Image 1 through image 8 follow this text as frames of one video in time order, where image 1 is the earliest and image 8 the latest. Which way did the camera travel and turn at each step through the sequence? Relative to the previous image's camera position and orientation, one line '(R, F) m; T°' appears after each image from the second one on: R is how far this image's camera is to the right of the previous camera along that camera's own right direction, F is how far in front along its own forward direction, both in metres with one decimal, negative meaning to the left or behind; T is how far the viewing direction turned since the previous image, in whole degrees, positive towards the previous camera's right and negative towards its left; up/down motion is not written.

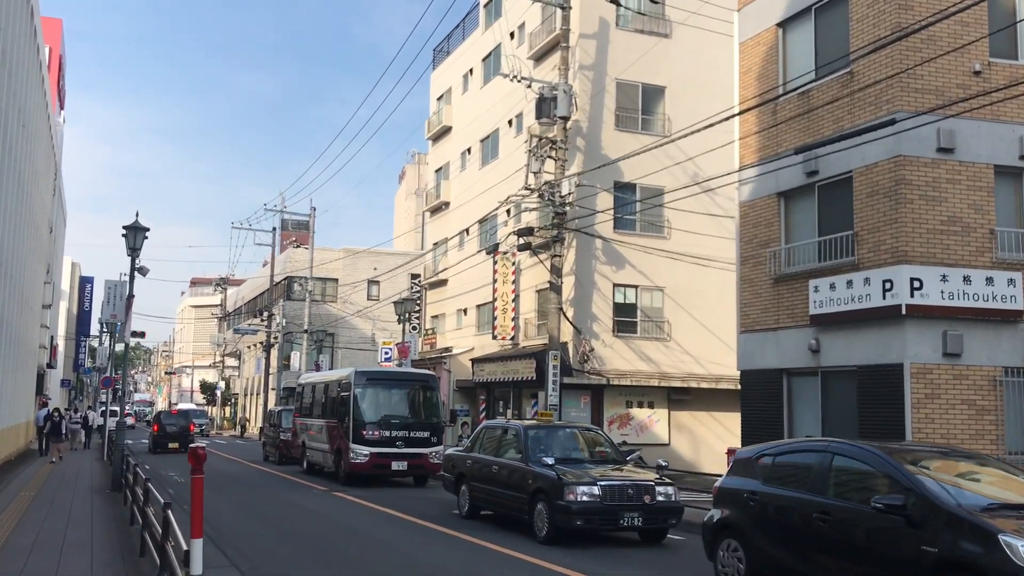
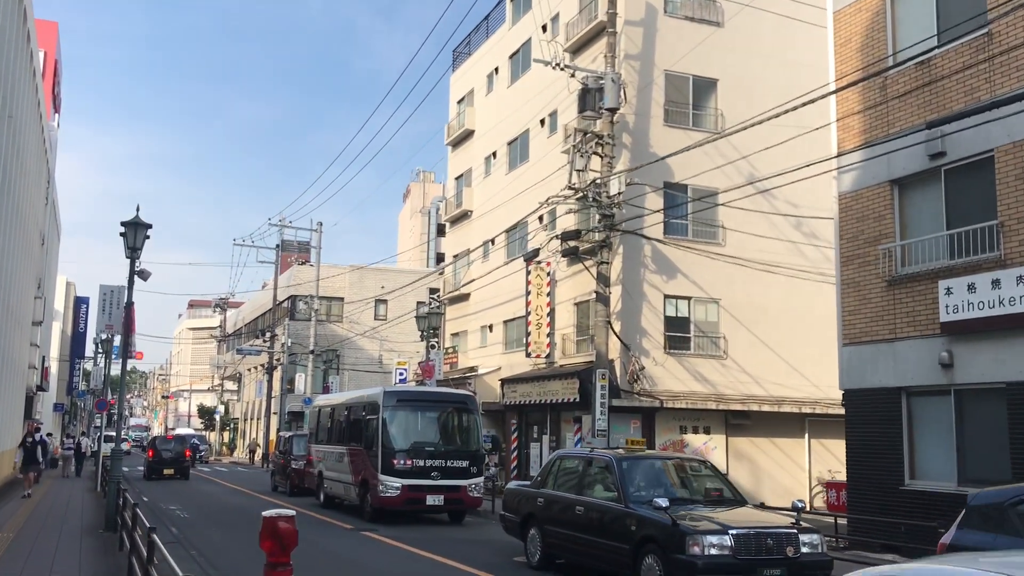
(-1.1, +2.8) m; 0°
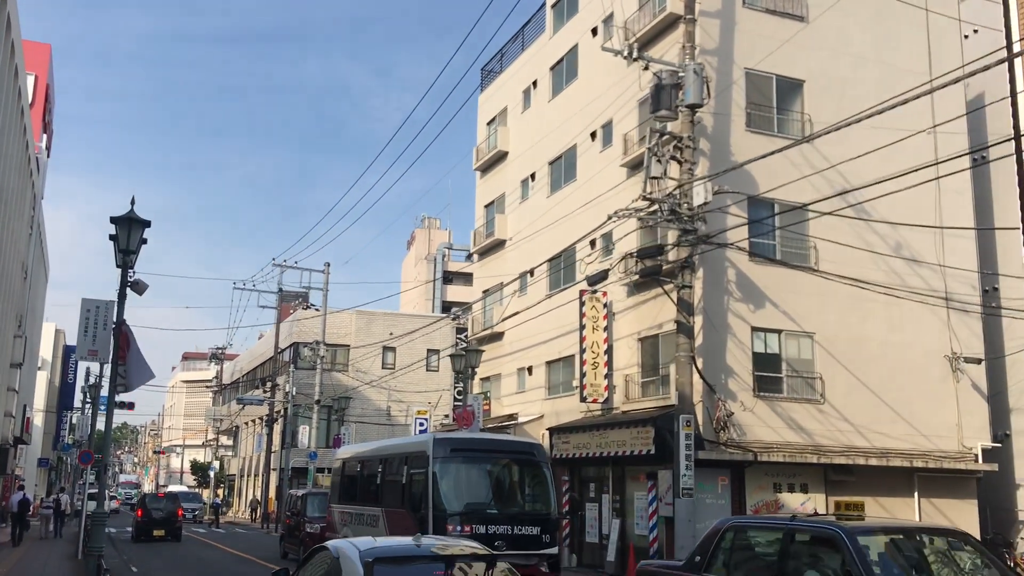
(-1.4, +4.0) m; 0°
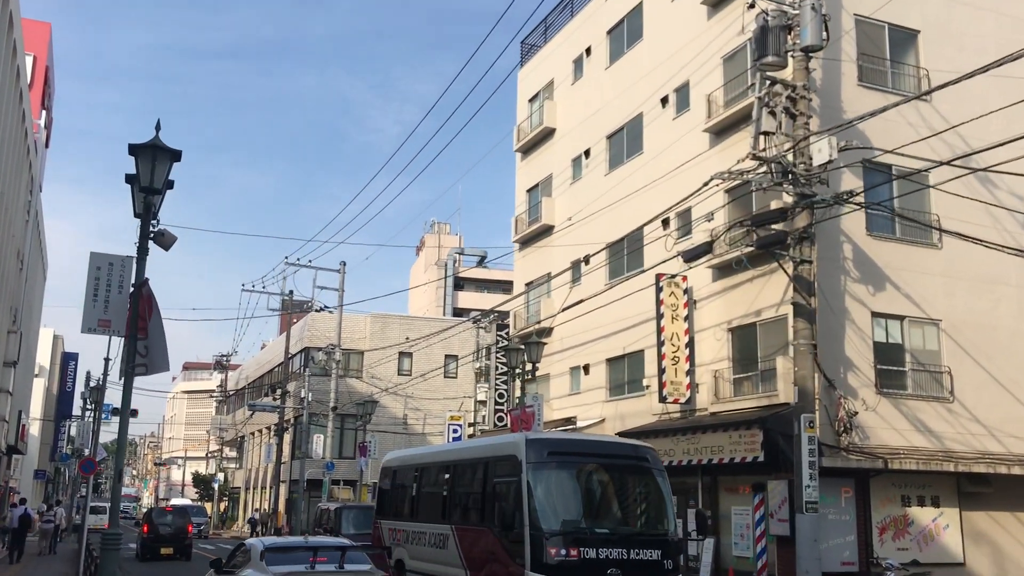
(-1.5, +3.3) m; 0°
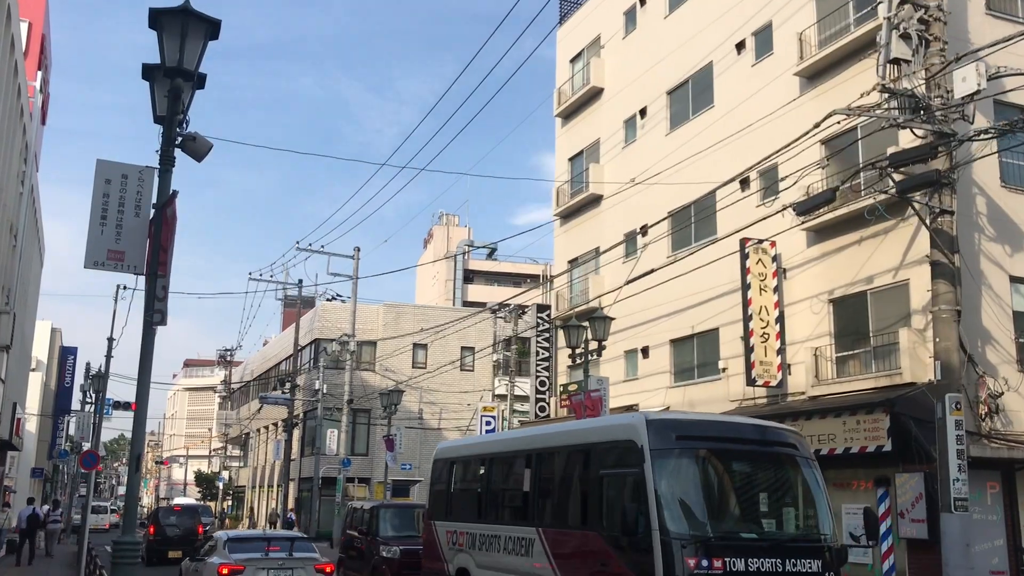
(-1.2, +2.8) m; 0°
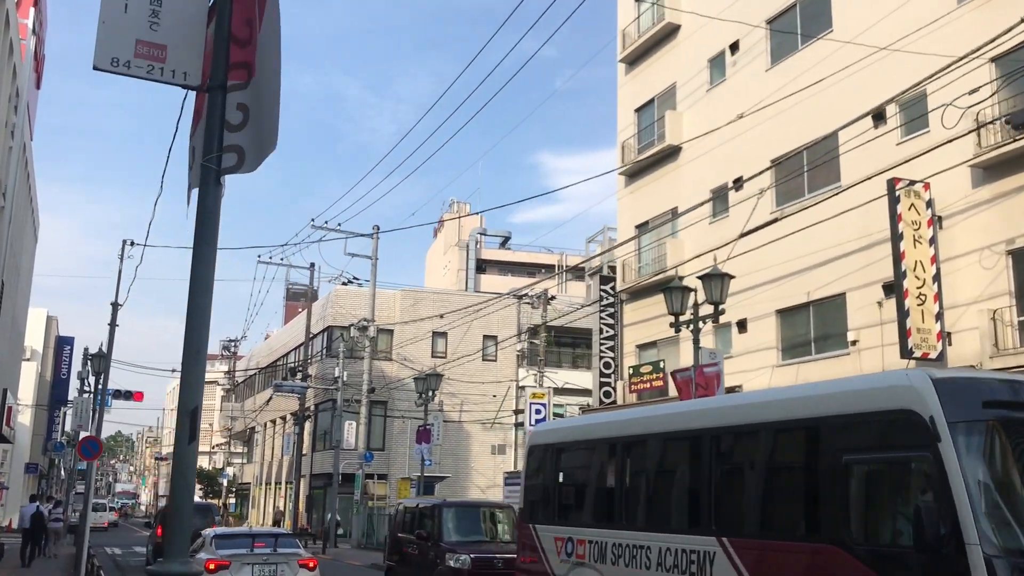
(-1.5, +3.5) m; 0°
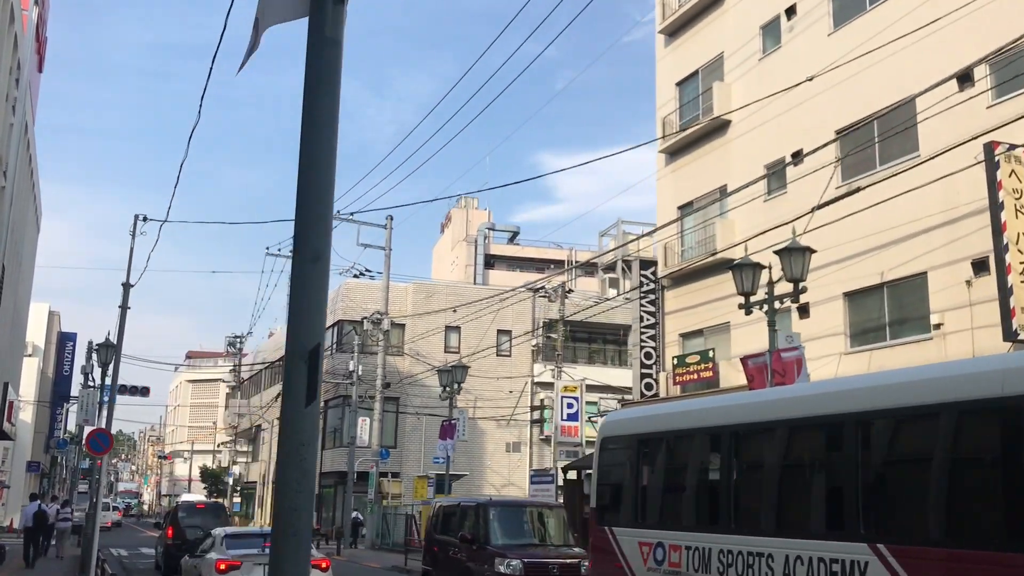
(-0.8, +1.5) m; 0°
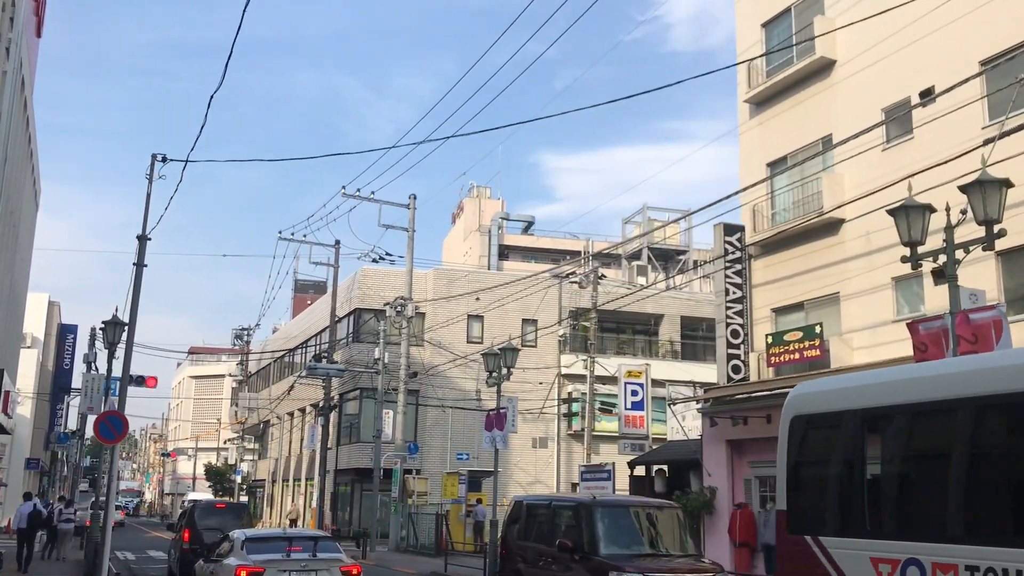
(-1.3, +2.9) m; 0°
